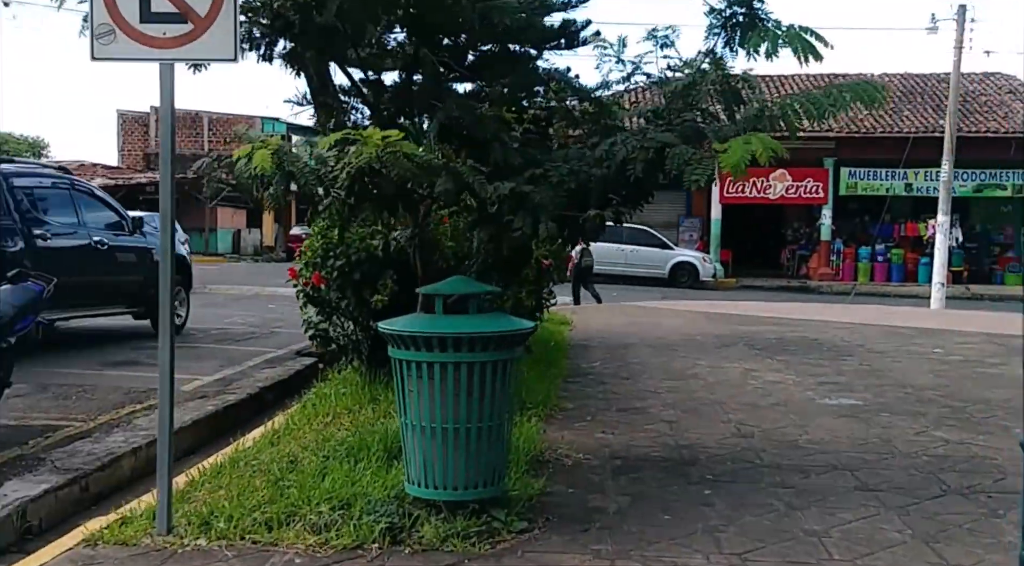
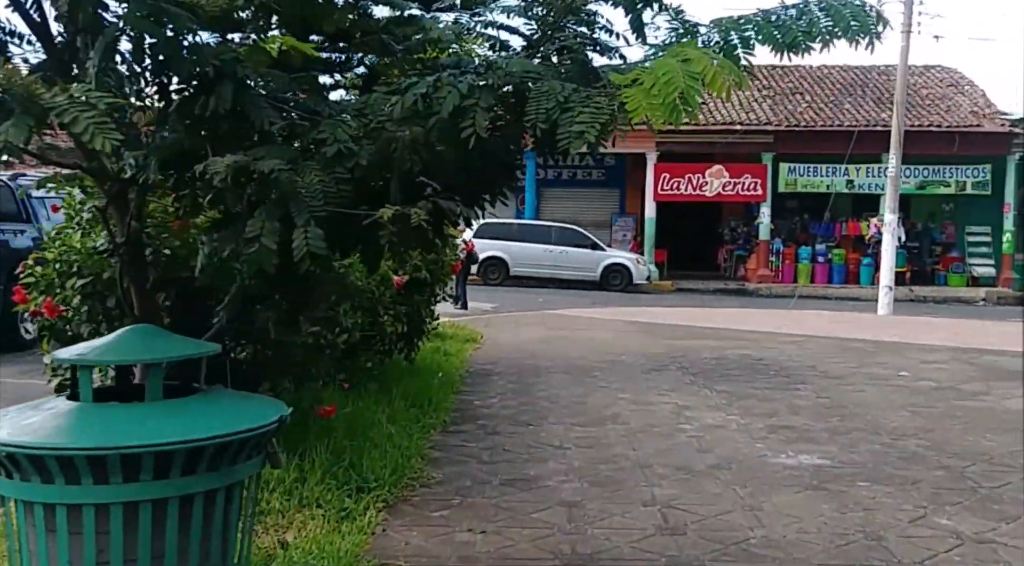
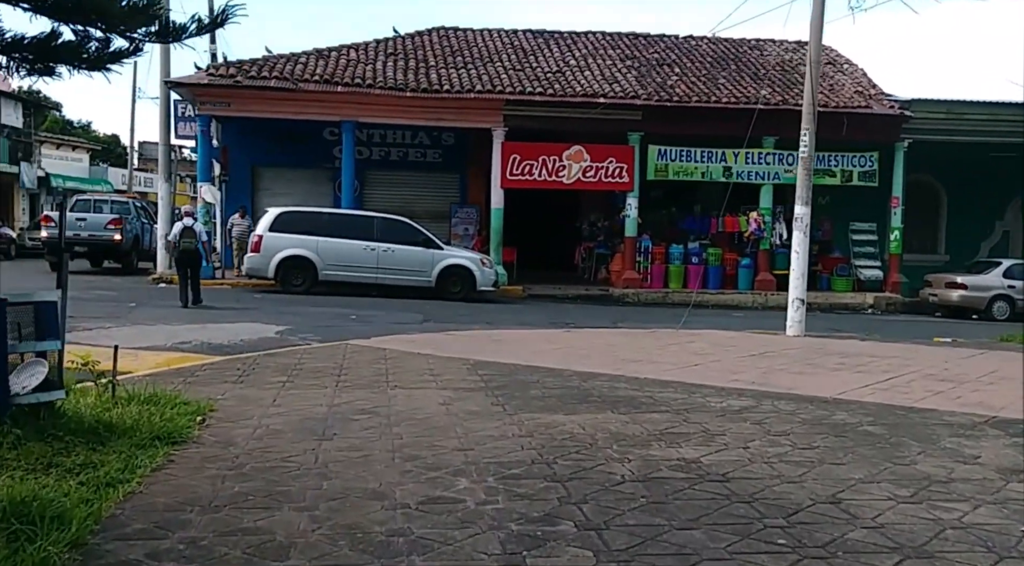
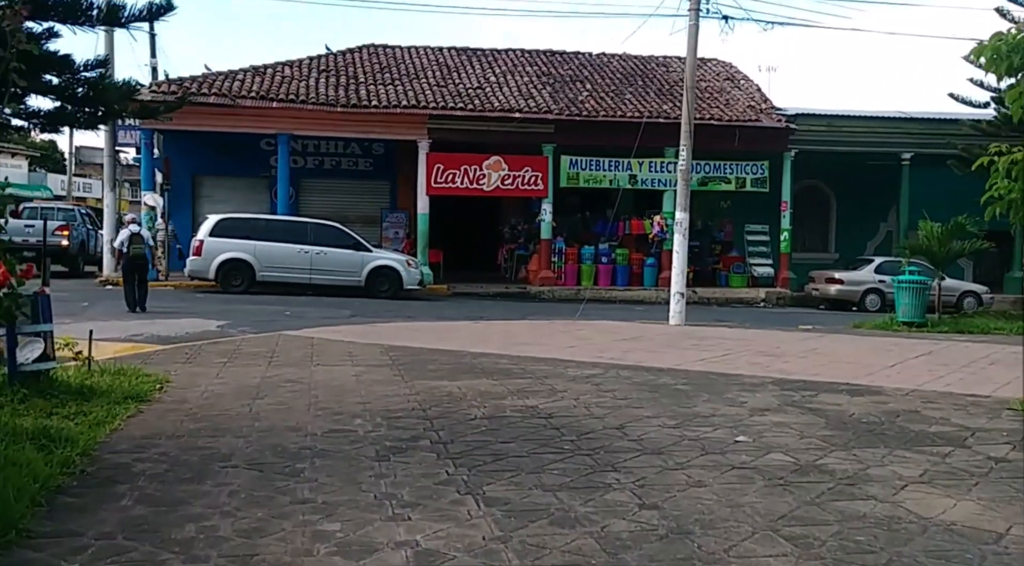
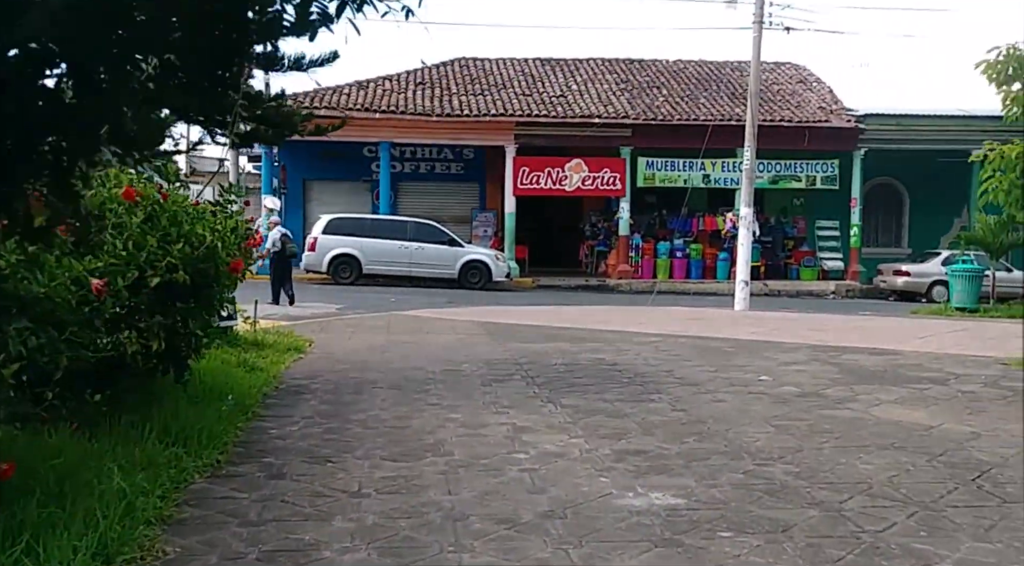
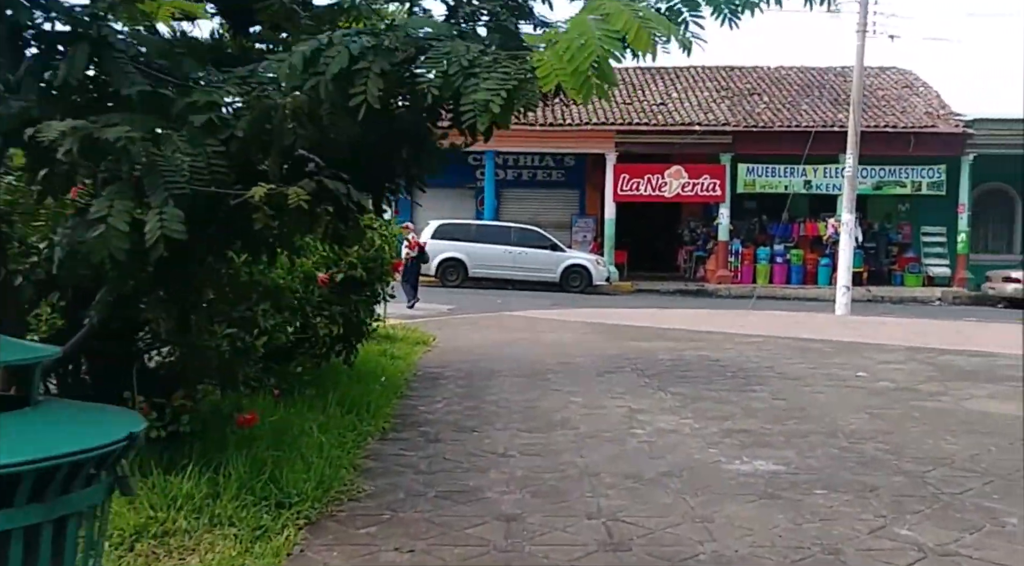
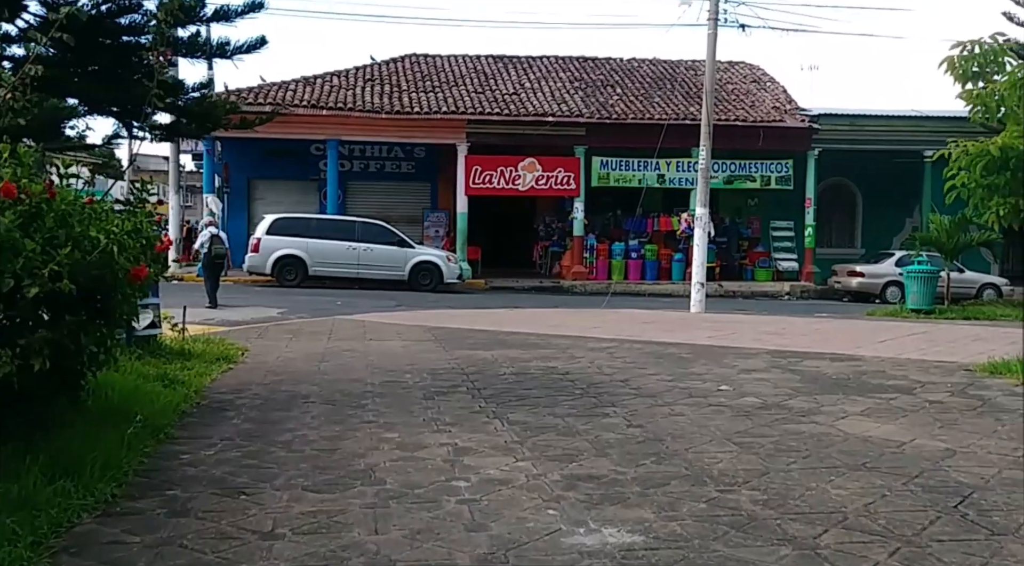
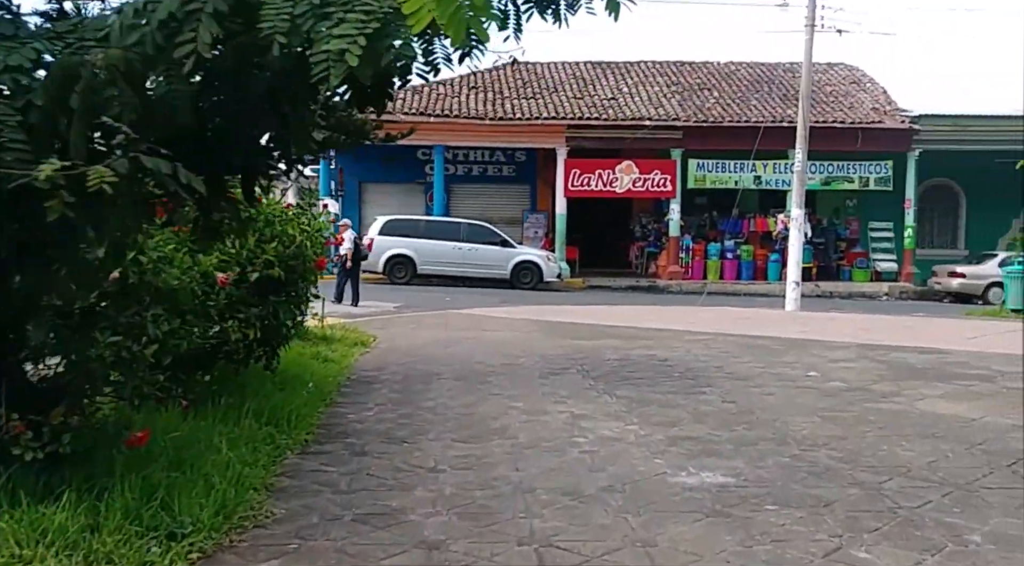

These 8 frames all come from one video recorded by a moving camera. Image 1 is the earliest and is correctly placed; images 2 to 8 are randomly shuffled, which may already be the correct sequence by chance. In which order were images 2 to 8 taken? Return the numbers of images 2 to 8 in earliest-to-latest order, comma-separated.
2, 6, 8, 5, 7, 4, 3
